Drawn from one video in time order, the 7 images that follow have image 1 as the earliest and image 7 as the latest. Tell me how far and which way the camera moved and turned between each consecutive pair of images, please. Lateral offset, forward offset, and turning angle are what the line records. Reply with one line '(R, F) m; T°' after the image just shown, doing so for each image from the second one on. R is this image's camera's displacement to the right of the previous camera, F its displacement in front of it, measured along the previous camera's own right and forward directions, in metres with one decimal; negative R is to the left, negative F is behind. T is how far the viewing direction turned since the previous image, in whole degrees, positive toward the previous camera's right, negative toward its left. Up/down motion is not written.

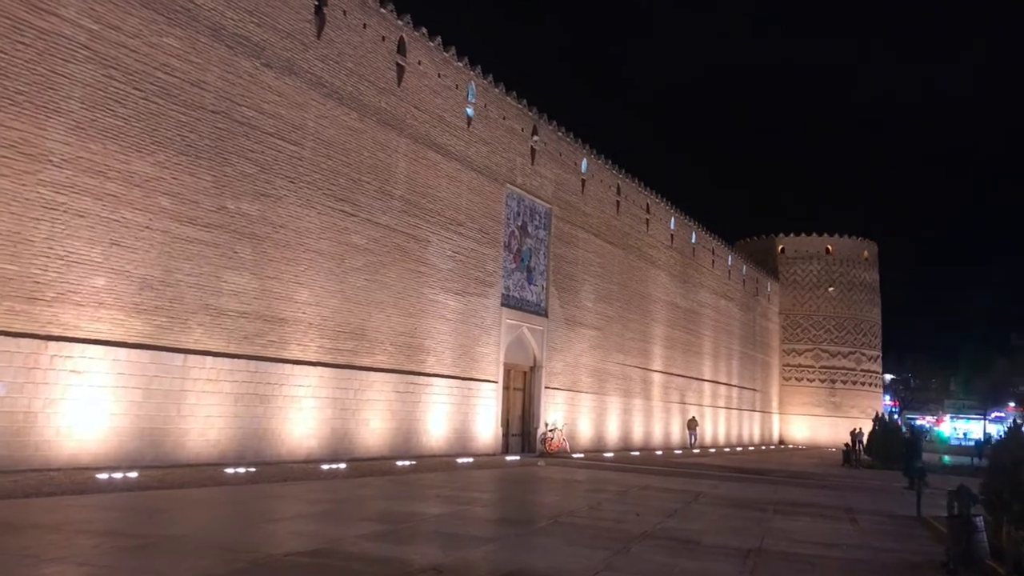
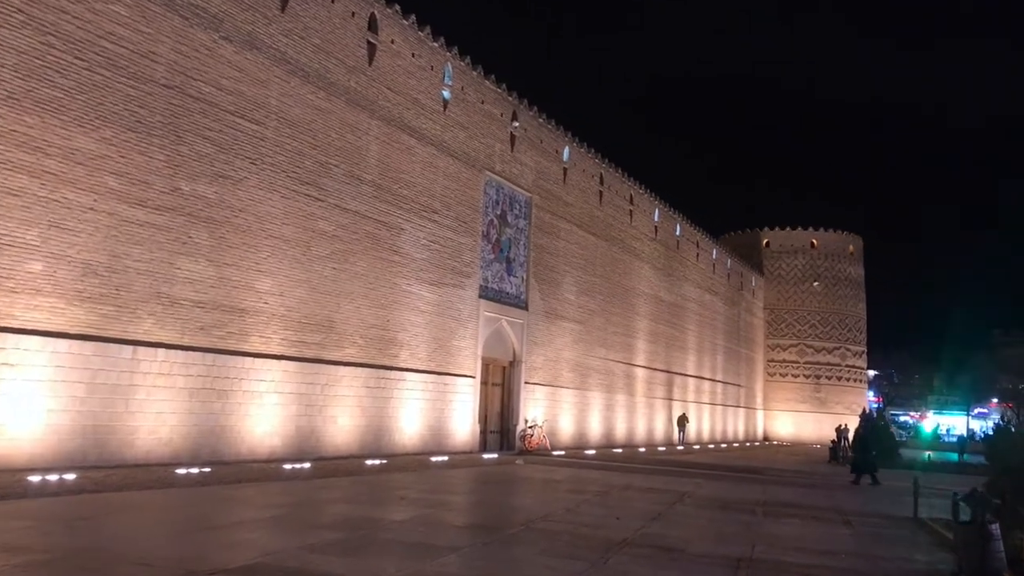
(+0.1, +0.7) m; +1°
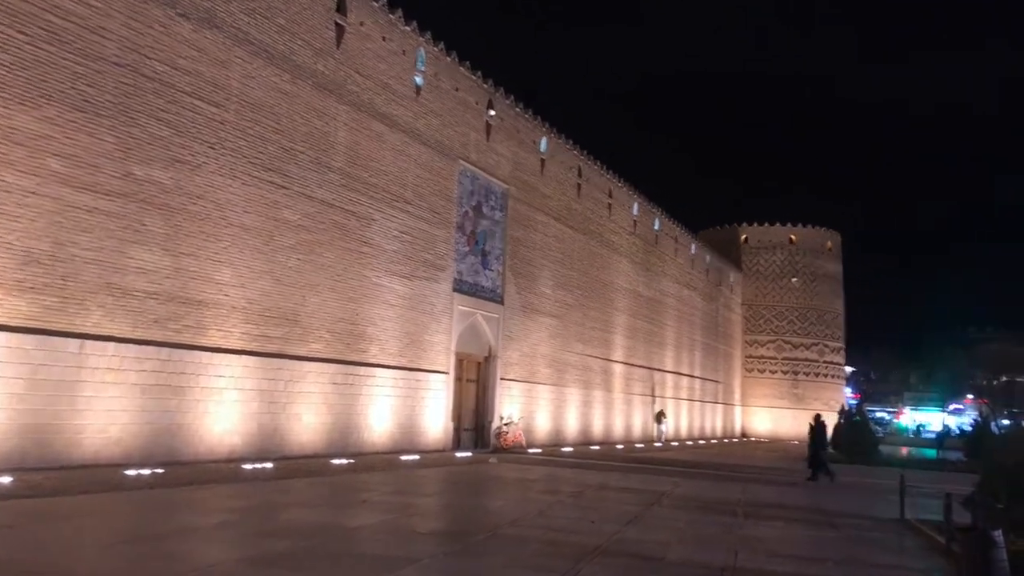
(+0.1, +0.5) m; +1°
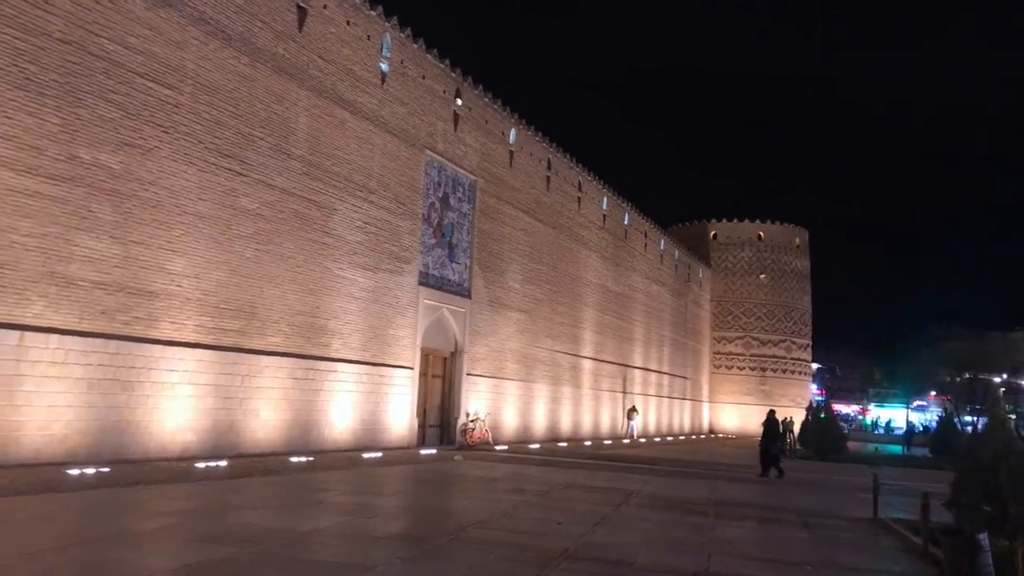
(0.0, +0.4) m; +2°
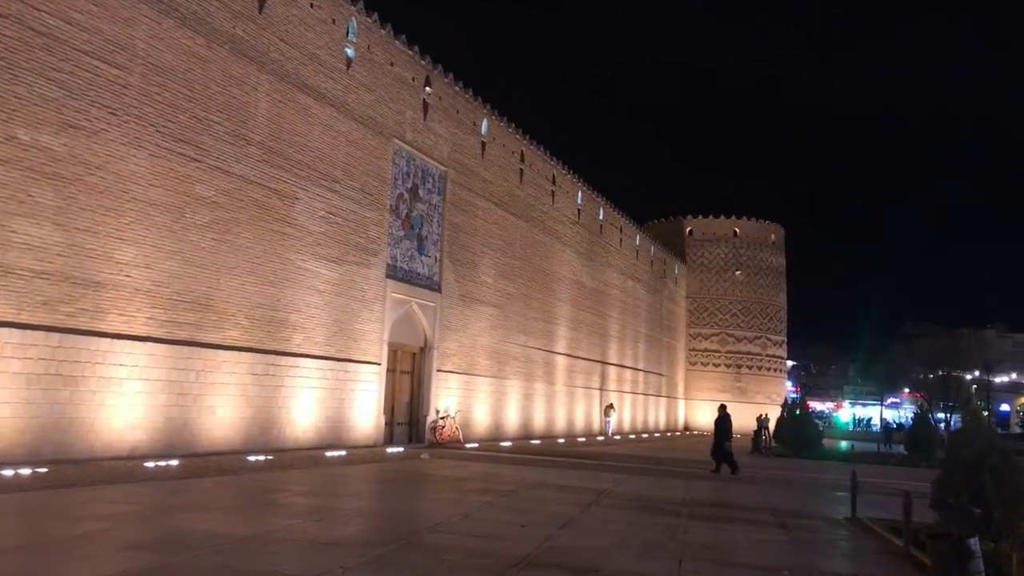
(+0.1, +0.5) m; +1°
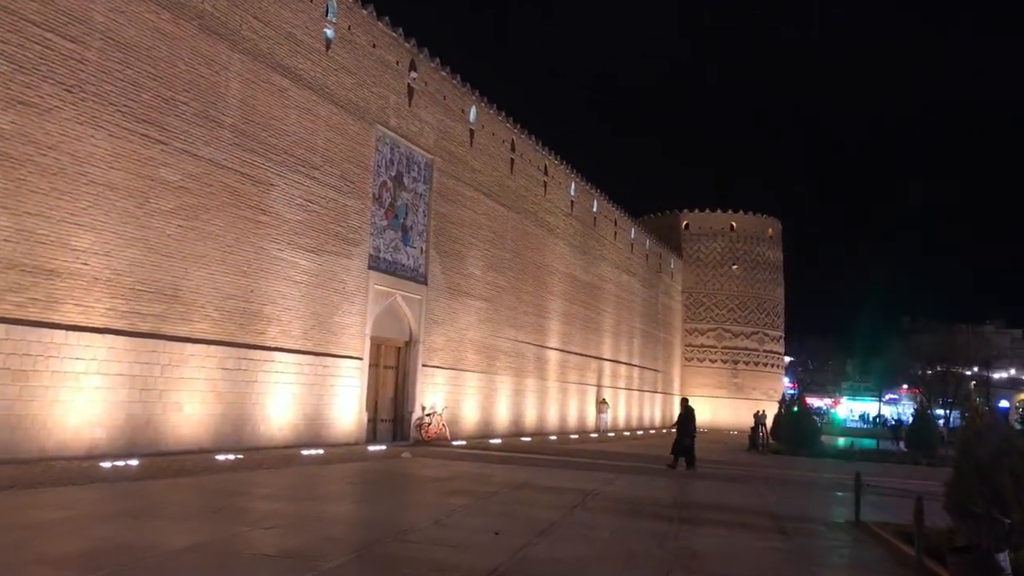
(+0.2, +0.7) m; 0°
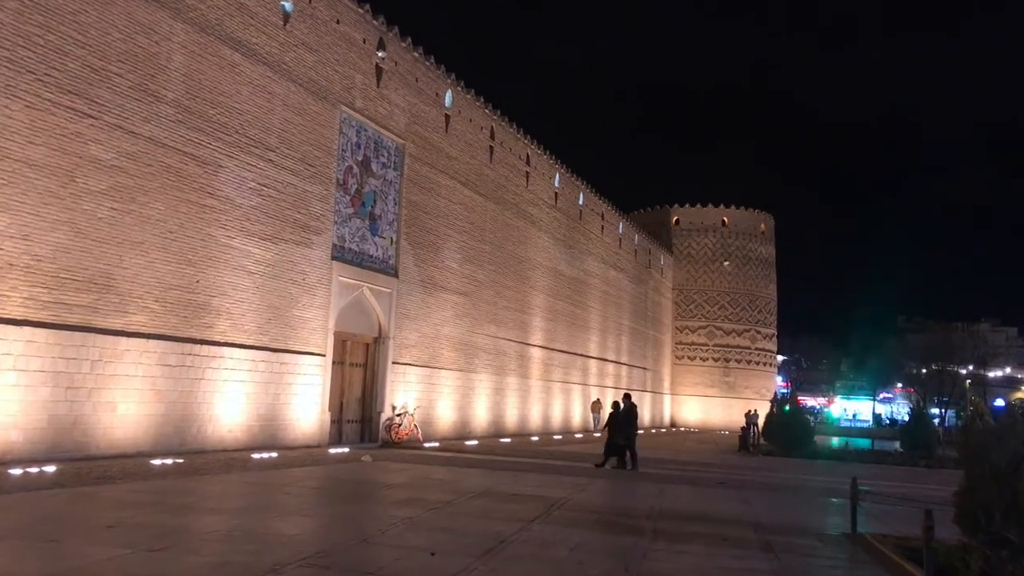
(+0.4, +1.0) m; 0°
